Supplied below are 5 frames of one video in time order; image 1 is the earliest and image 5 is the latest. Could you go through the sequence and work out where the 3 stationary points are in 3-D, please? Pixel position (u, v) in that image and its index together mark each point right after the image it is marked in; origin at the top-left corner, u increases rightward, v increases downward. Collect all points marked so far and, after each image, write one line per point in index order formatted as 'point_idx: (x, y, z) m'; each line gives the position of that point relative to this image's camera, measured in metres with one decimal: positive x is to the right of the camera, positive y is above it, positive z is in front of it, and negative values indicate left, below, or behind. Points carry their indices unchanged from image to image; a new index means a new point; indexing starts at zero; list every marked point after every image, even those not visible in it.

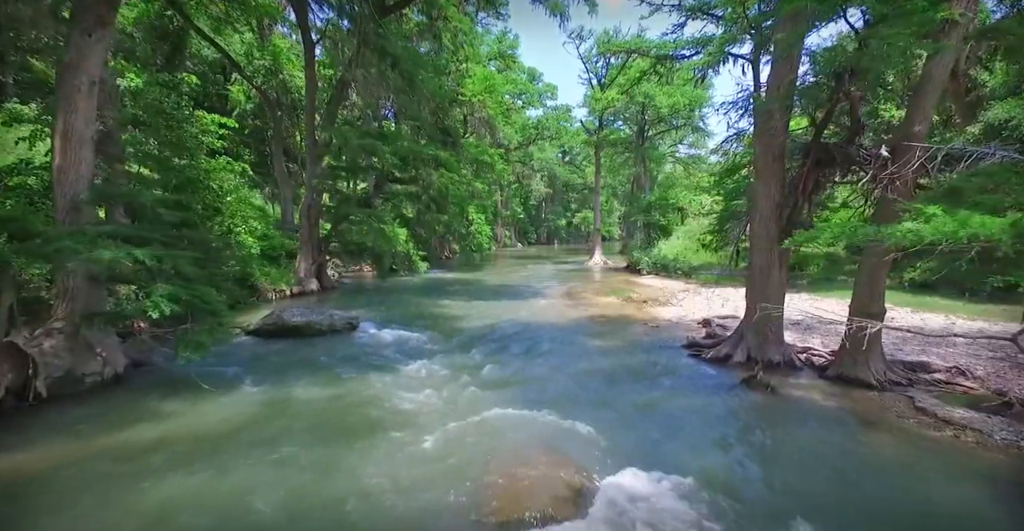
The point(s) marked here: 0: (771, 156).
0: (+3.6, +1.5, +7.0) m
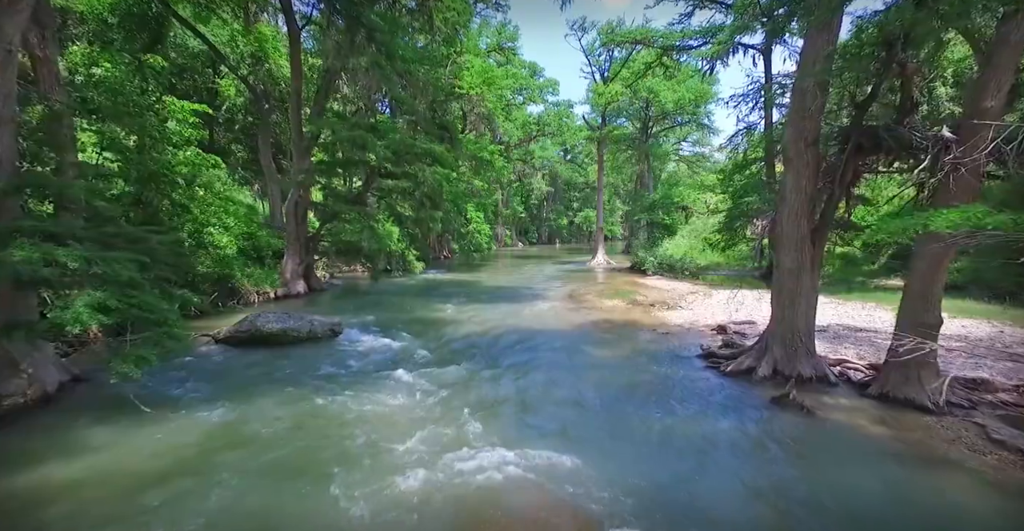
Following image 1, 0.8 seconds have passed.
0: (+3.6, +1.5, +6.1) m
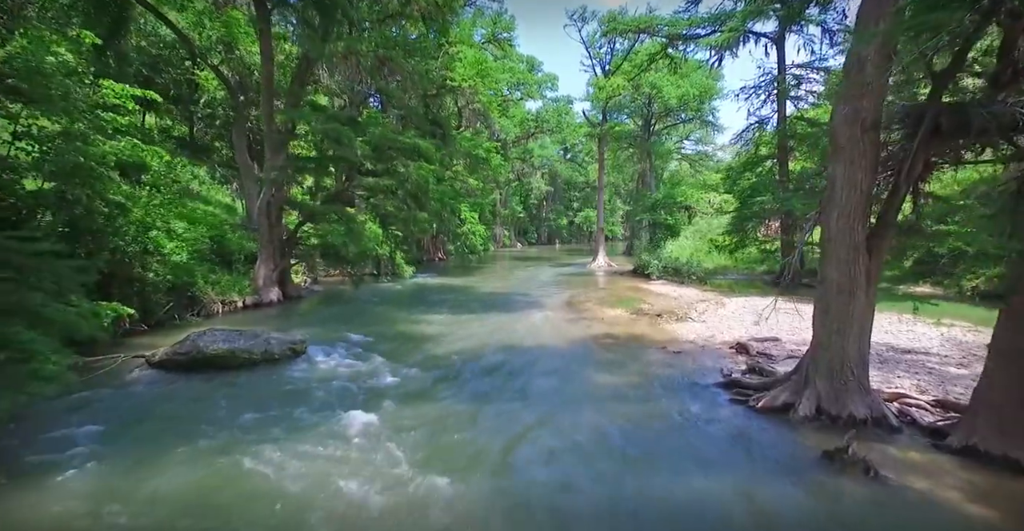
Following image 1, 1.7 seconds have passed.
0: (+3.4, +1.3, +4.8) m
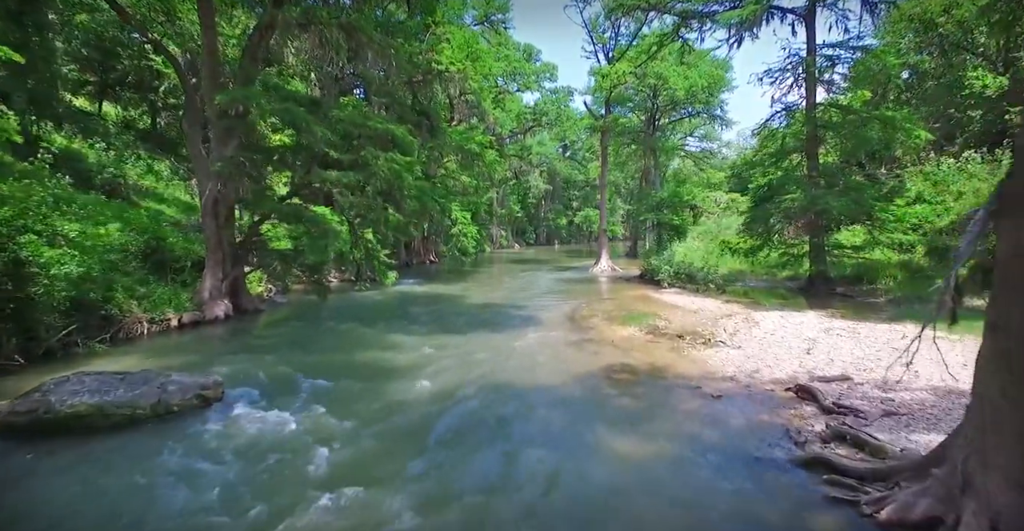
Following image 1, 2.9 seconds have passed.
0: (+3.2, +1.1, +2.7) m
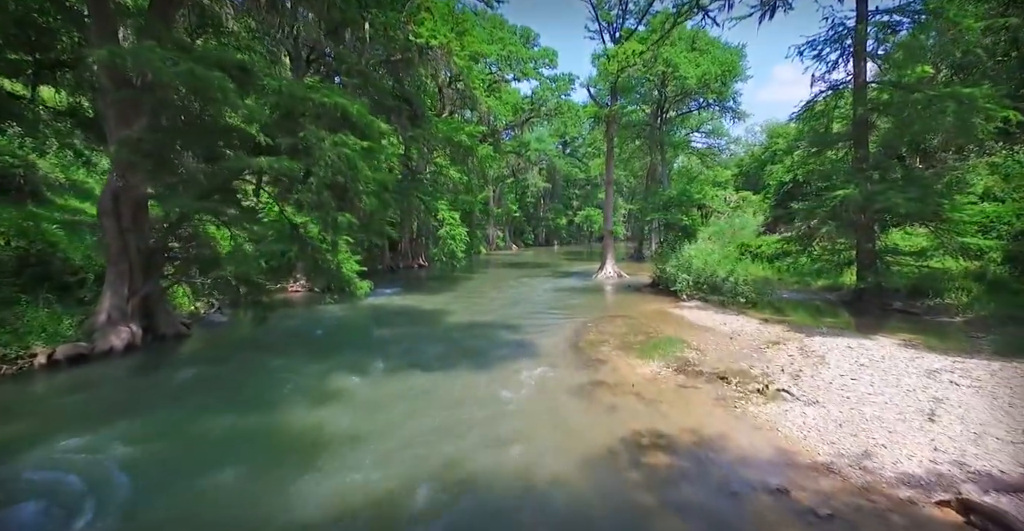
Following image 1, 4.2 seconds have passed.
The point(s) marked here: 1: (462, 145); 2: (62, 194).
0: (+3.0, +0.9, 0.0) m
1: (-1.9, +4.6, +18.8) m
2: (-11.9, +1.9, +13.3) m
